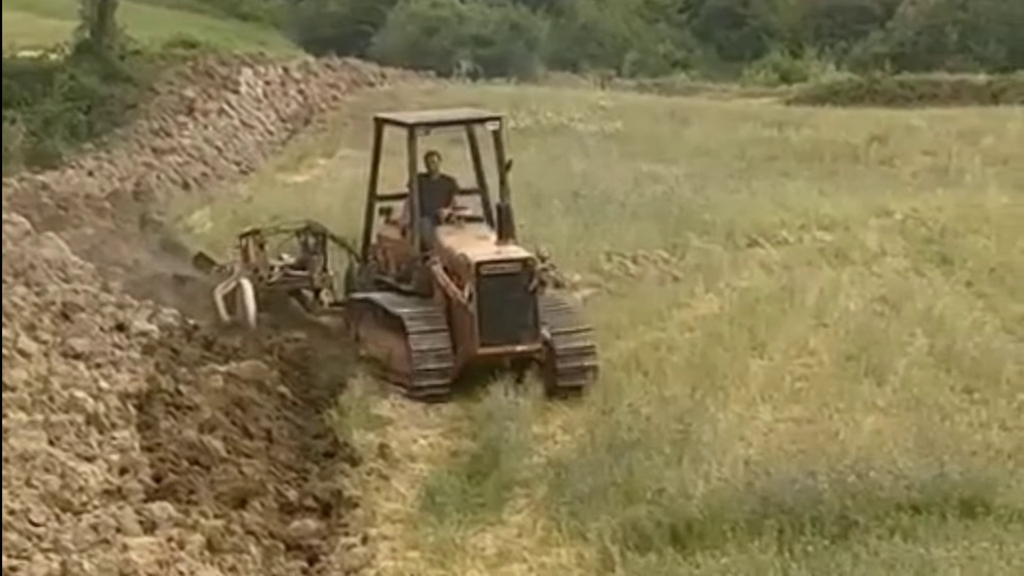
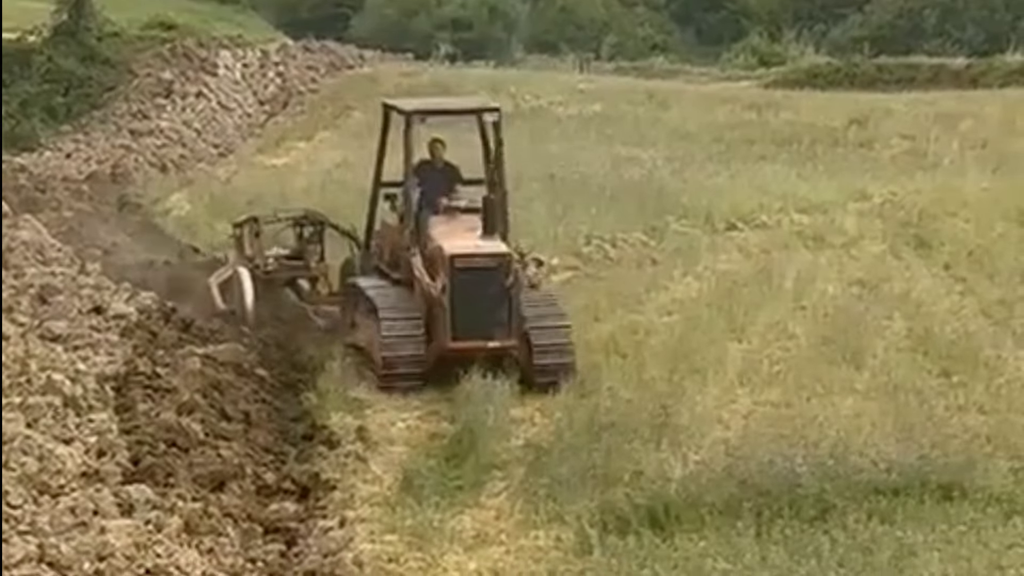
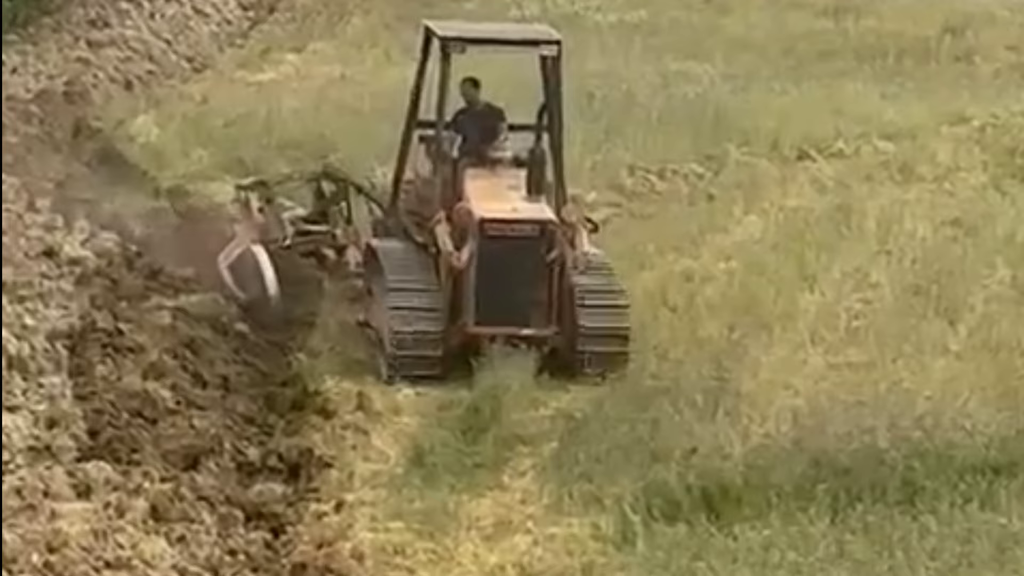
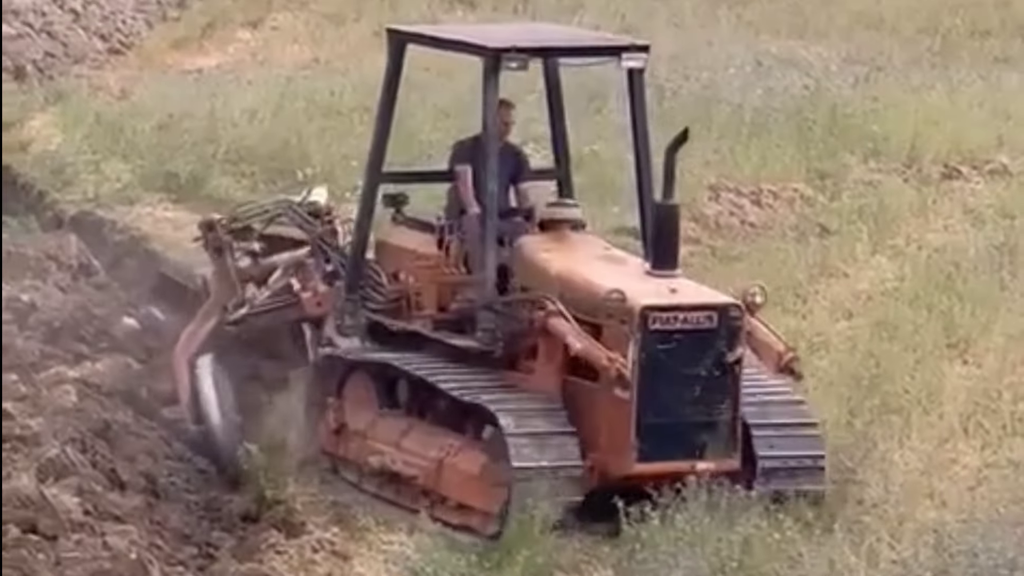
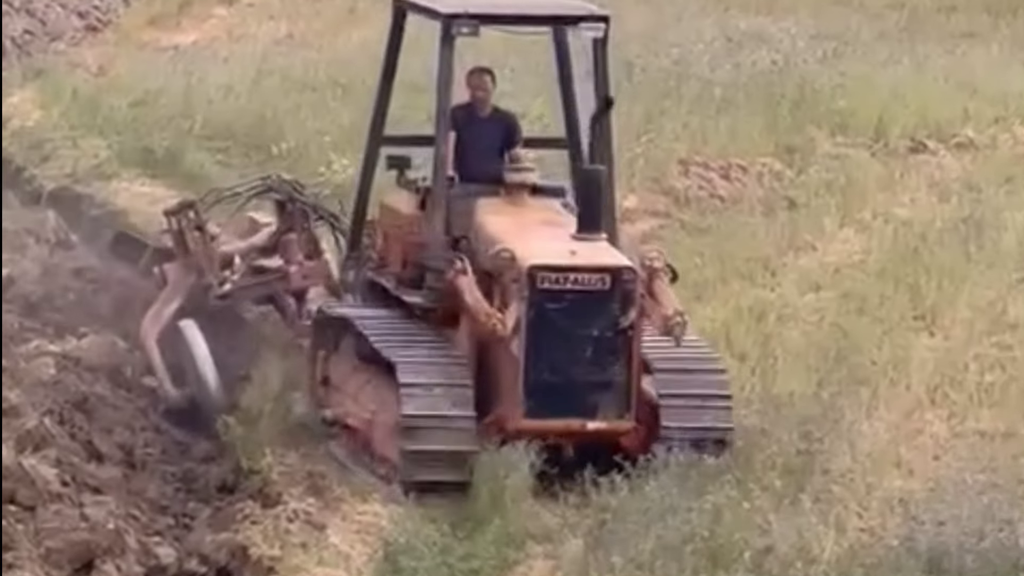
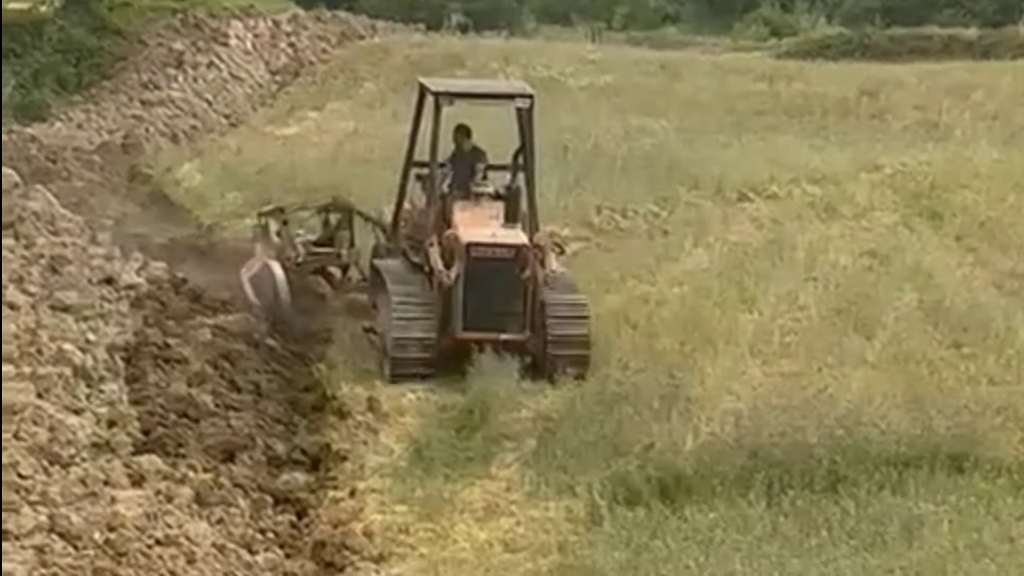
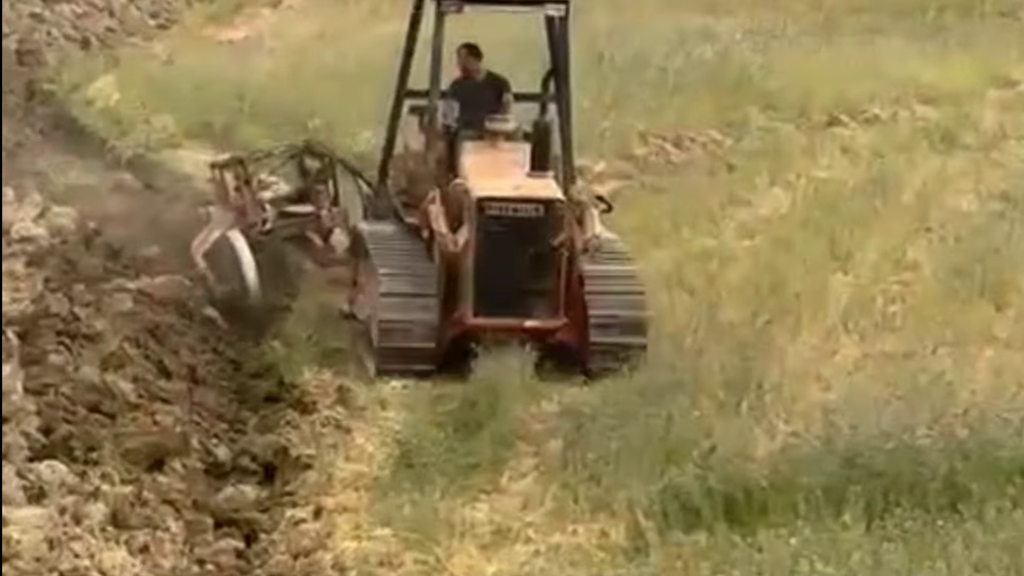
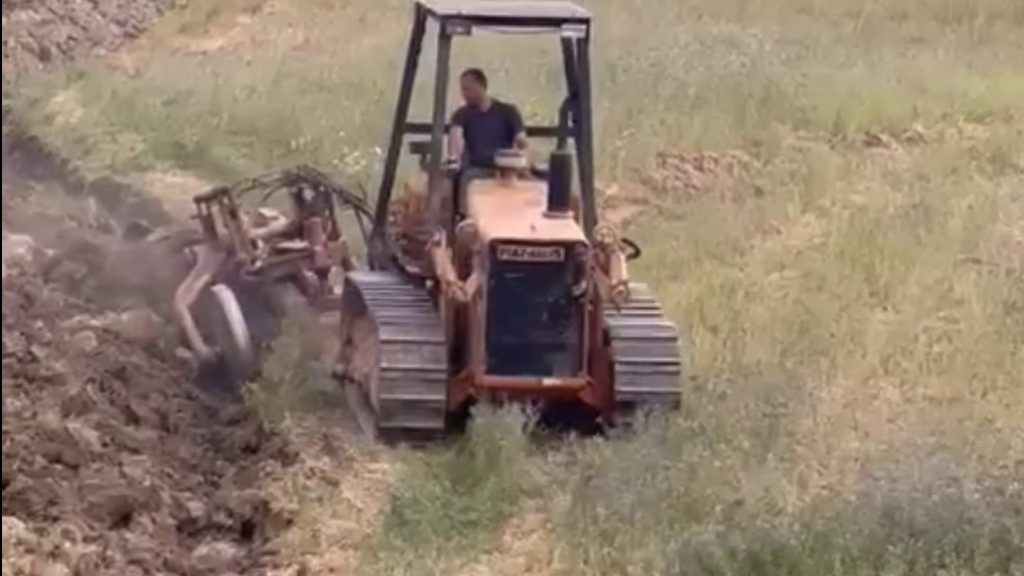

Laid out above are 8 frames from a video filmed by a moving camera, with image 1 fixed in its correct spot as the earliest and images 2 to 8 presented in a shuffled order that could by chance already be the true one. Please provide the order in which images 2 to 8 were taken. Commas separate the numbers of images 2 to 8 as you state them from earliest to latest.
2, 6, 3, 7, 8, 5, 4
